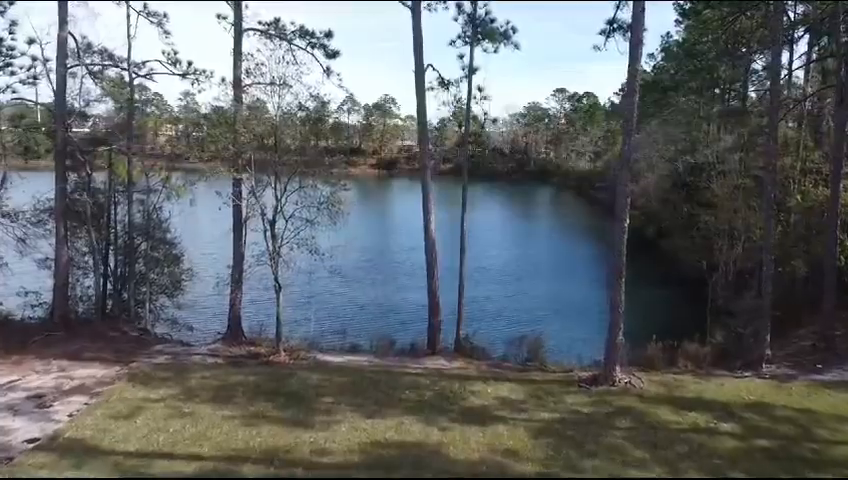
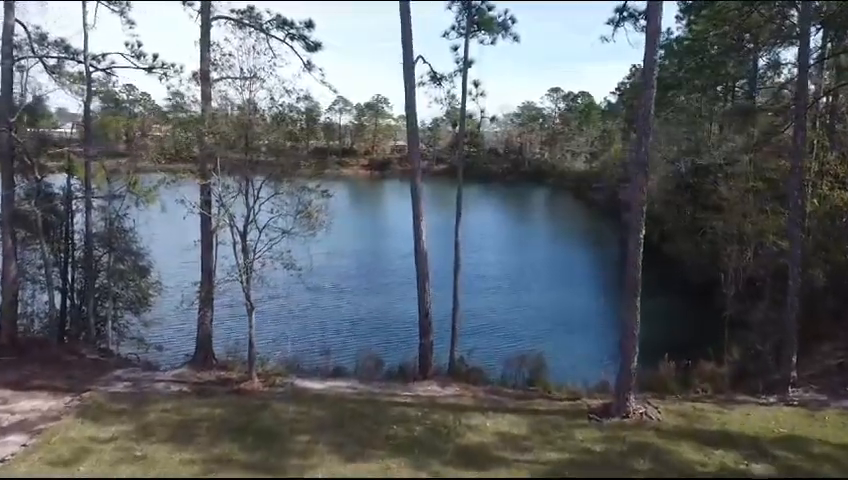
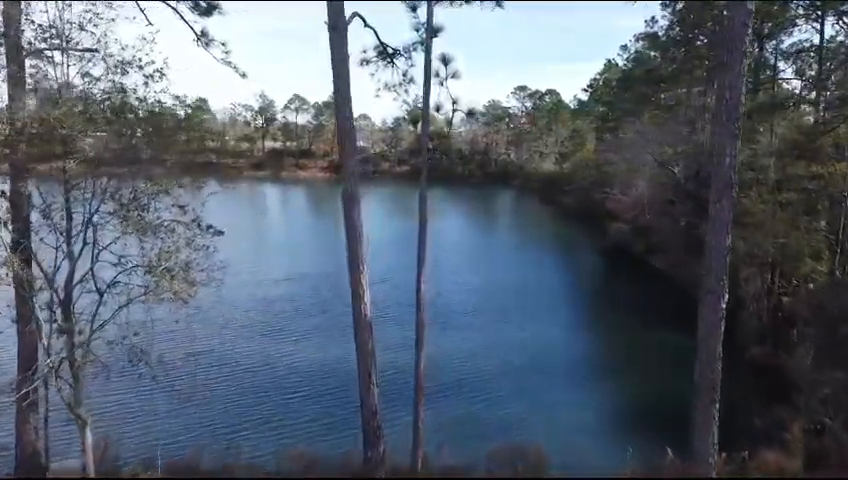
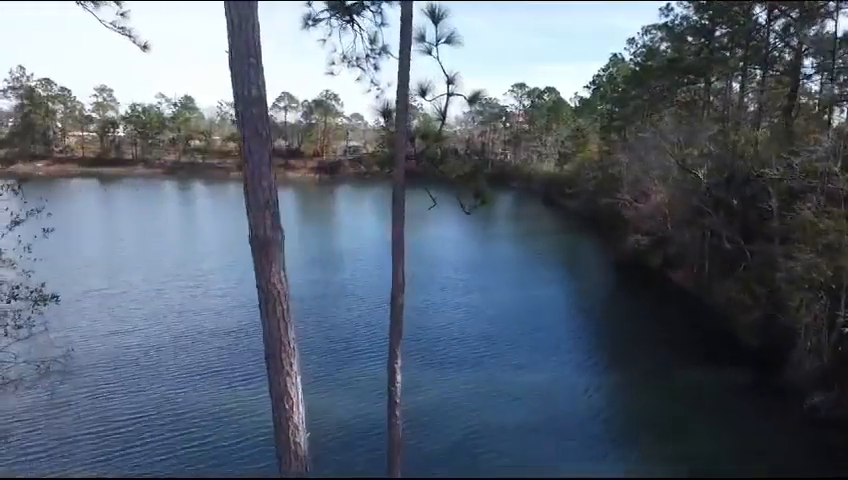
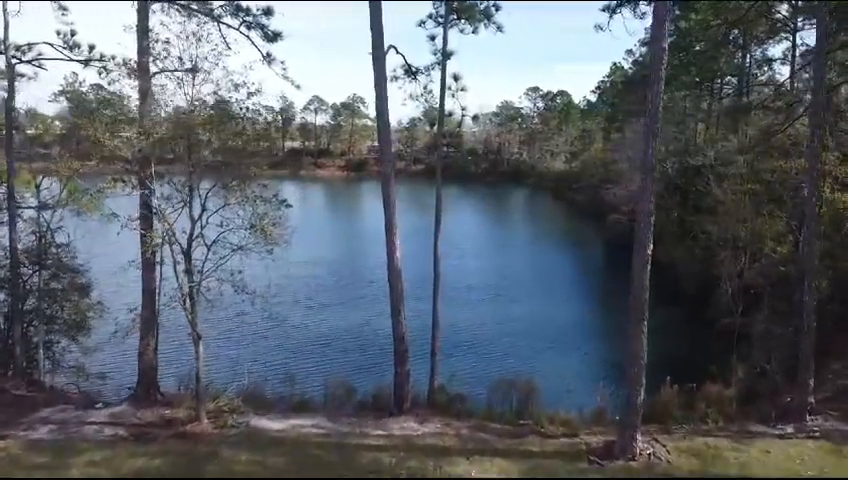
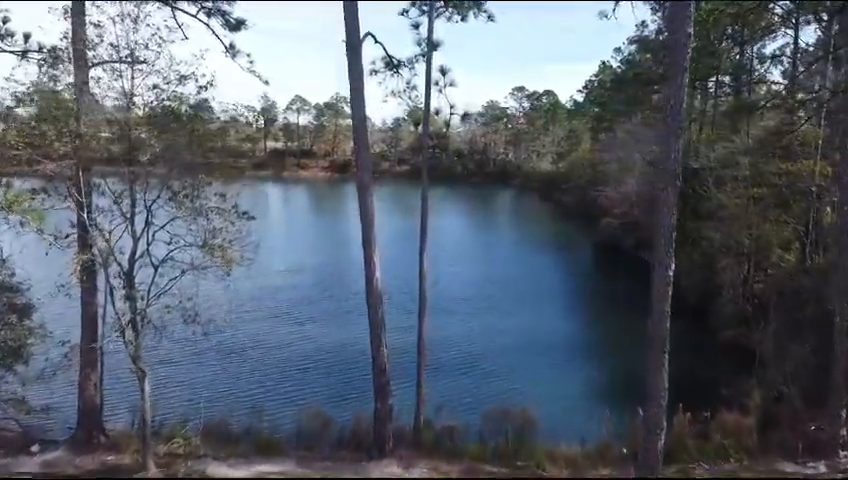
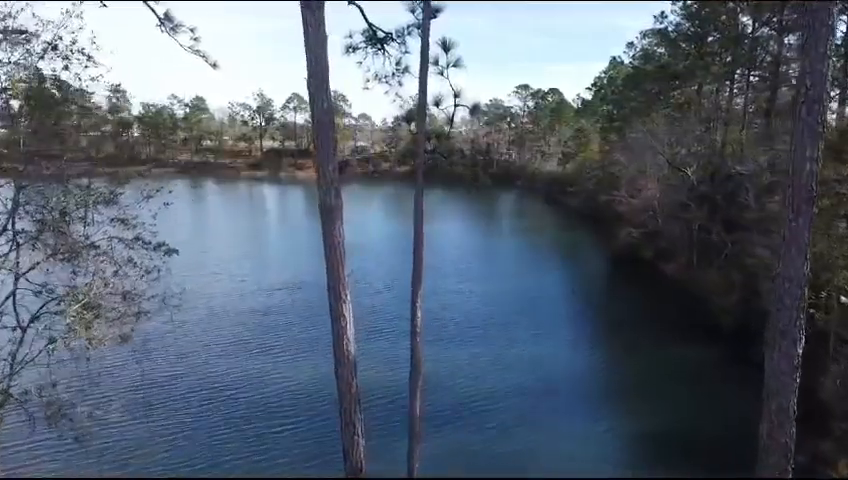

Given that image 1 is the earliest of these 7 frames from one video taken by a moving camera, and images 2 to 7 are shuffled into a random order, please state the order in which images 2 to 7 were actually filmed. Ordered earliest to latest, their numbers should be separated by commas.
2, 5, 6, 3, 7, 4
